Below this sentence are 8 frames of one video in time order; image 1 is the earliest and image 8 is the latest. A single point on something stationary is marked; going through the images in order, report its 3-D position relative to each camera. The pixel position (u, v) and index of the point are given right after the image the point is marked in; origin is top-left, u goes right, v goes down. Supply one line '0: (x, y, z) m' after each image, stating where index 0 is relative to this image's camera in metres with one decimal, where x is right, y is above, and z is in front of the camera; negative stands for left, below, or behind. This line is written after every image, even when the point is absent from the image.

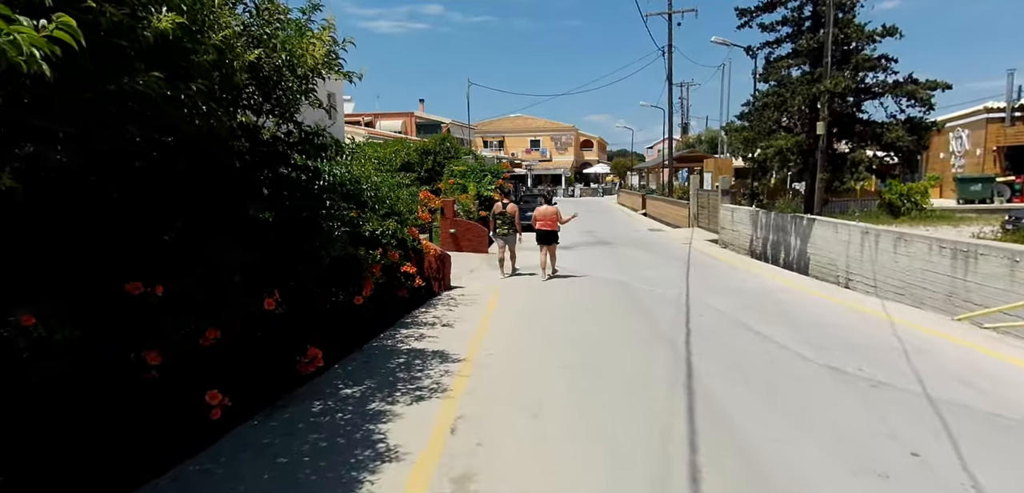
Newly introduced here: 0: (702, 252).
0: (+5.3, -0.1, +19.5) m
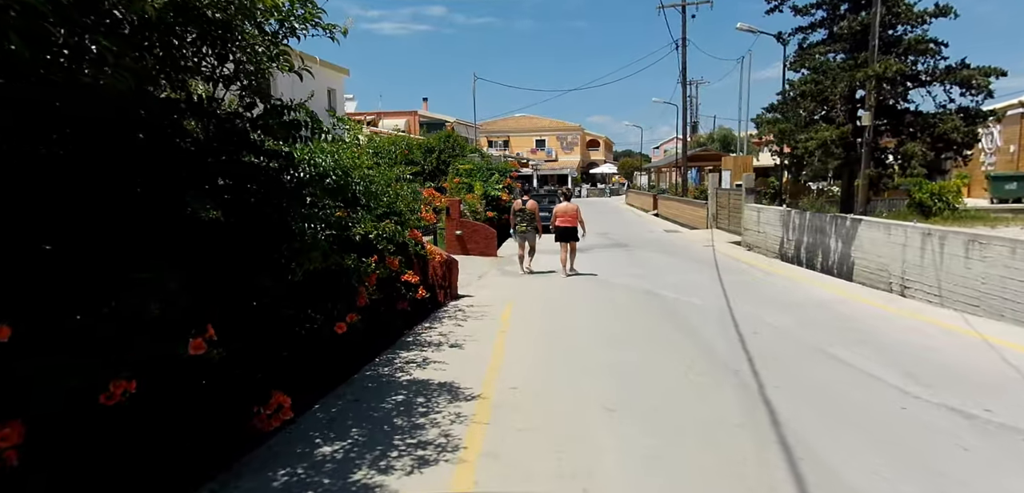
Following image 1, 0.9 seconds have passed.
0: (+5.6, -0.2, +18.1) m
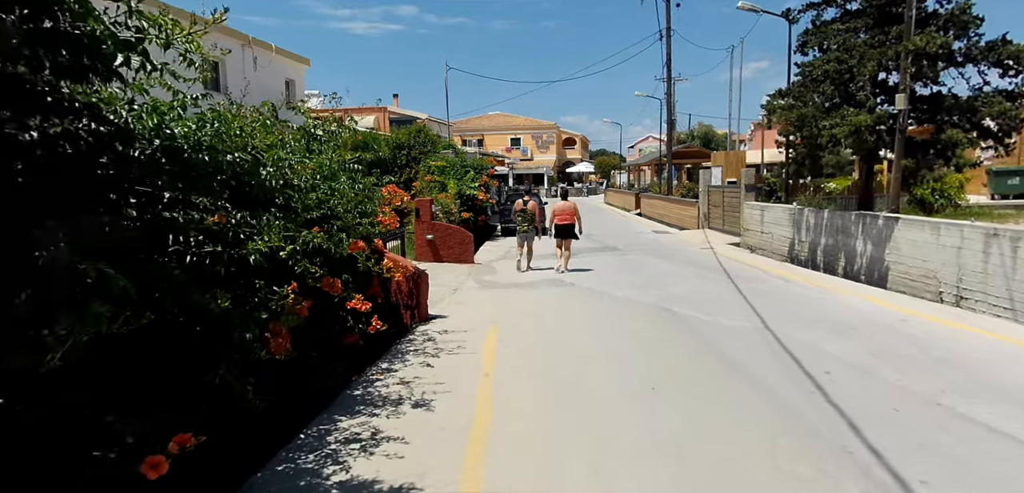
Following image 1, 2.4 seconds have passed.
0: (+5.1, -0.3, +16.2) m
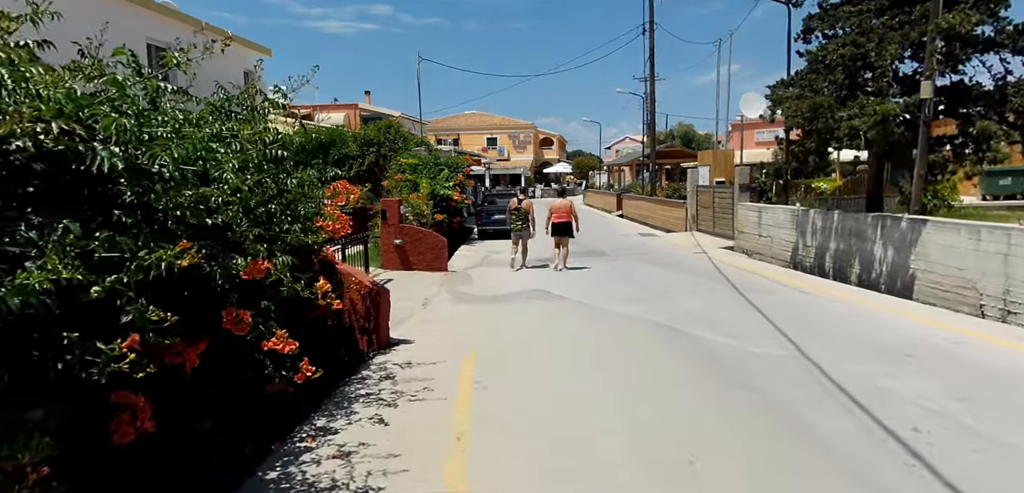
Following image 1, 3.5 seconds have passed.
0: (+4.6, -0.4, +14.8) m
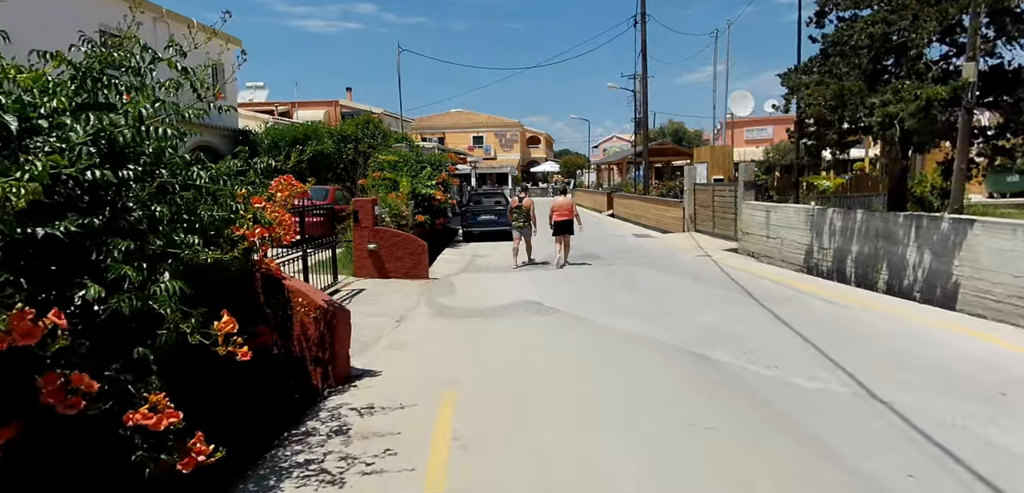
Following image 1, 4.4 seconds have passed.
0: (+4.4, -0.4, +13.5) m
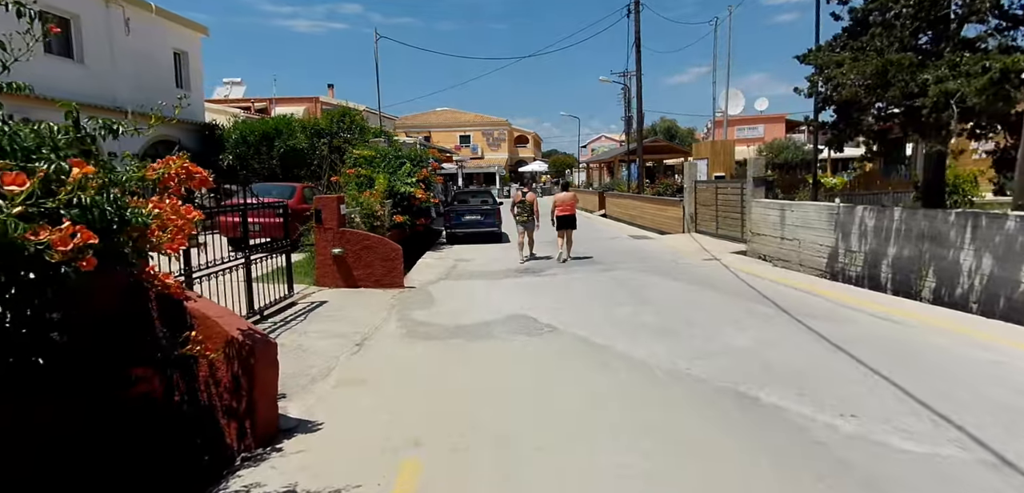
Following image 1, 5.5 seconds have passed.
0: (+4.2, -0.5, +12.0) m
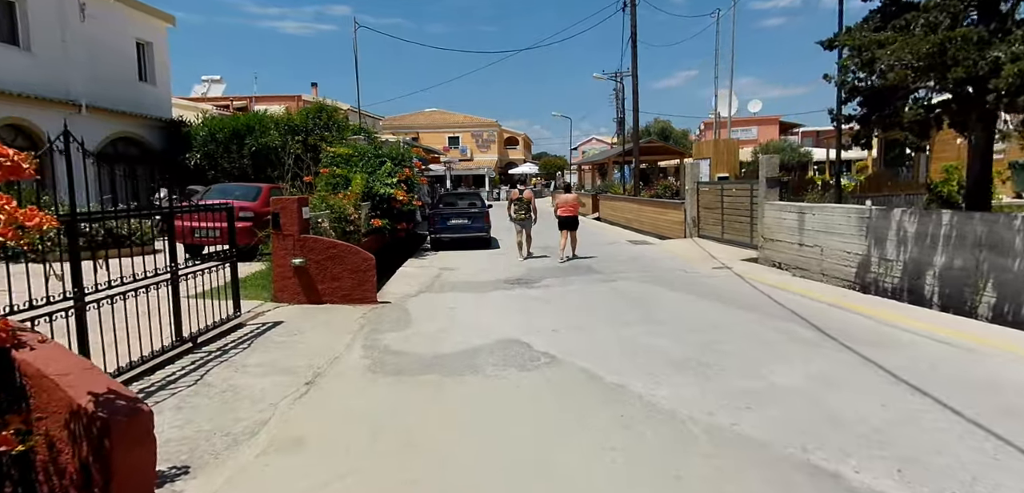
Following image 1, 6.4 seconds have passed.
0: (+4.0, -0.6, +10.6) m
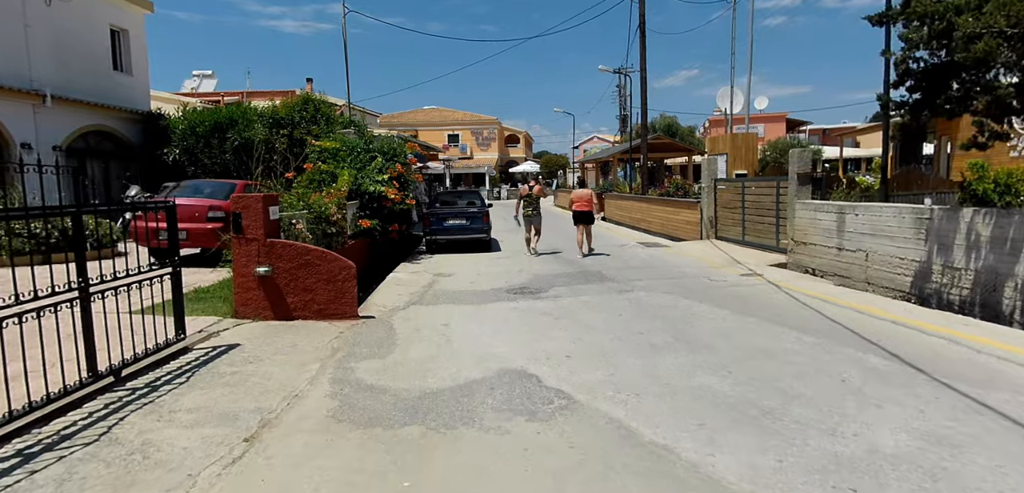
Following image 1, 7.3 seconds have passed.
0: (+4.1, -0.7, +9.3) m
